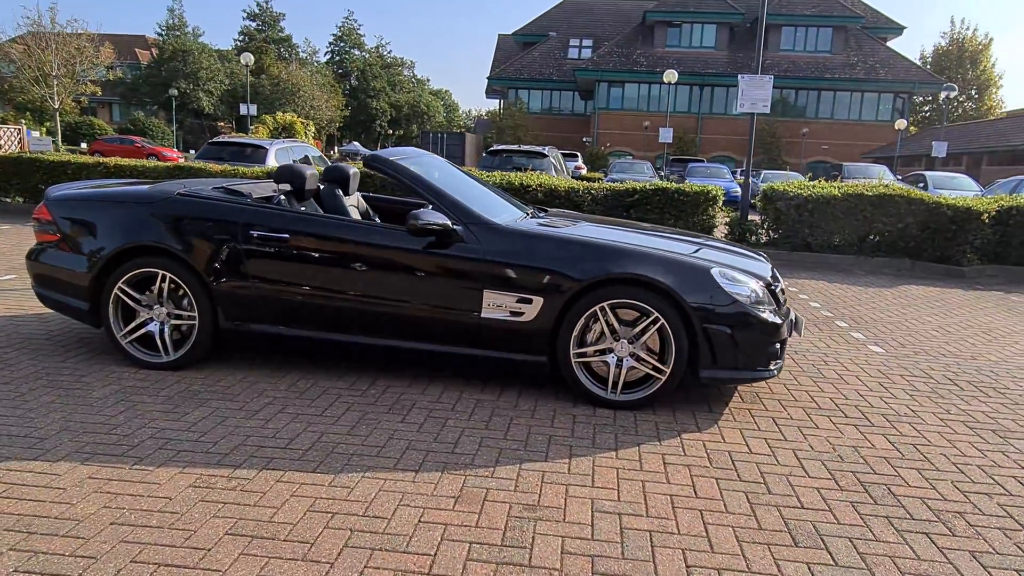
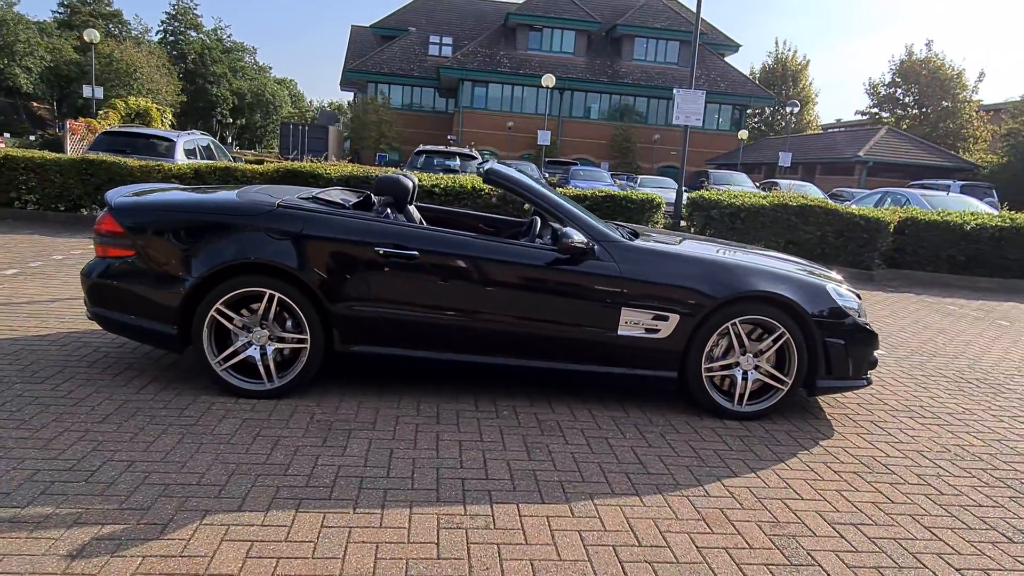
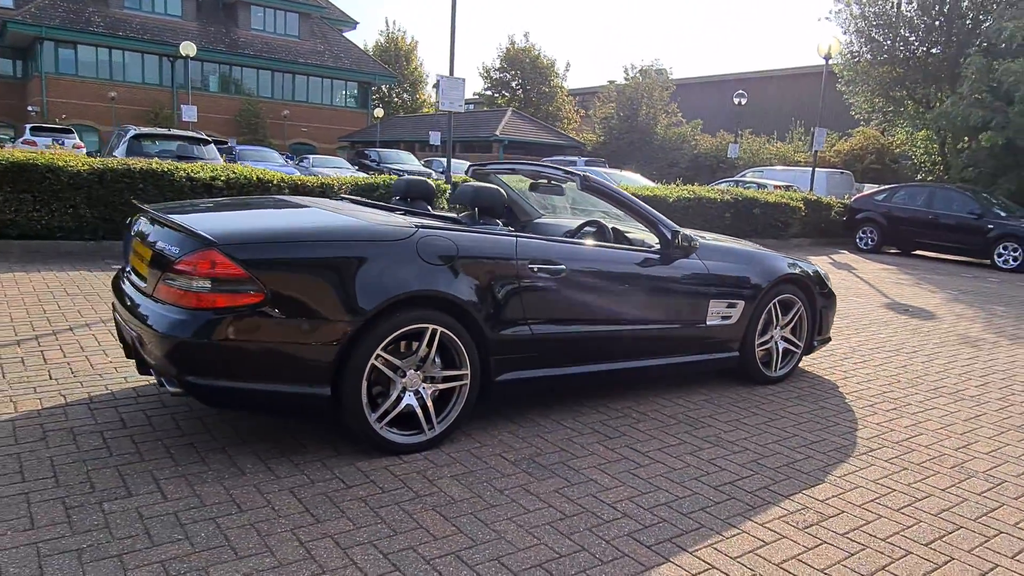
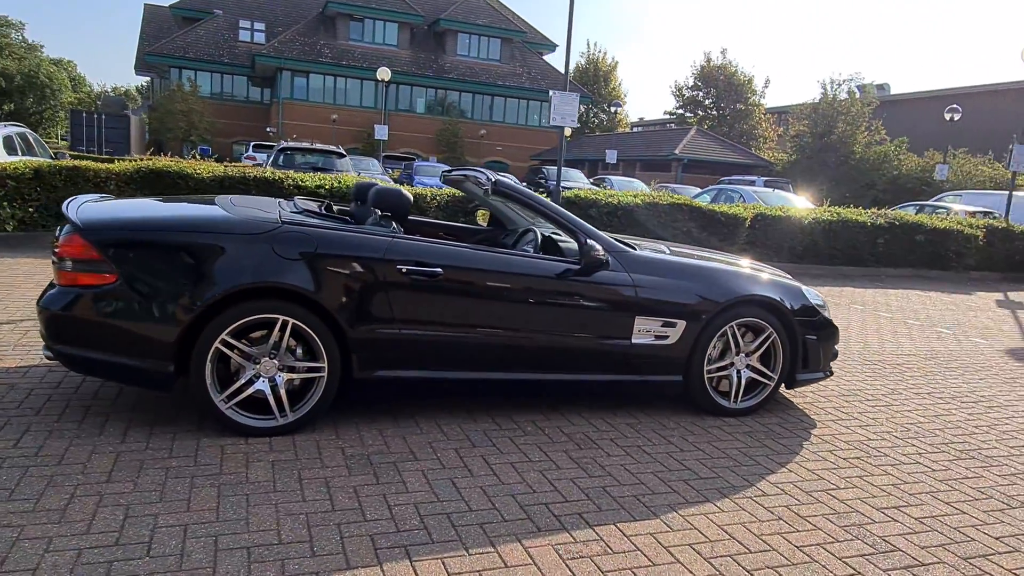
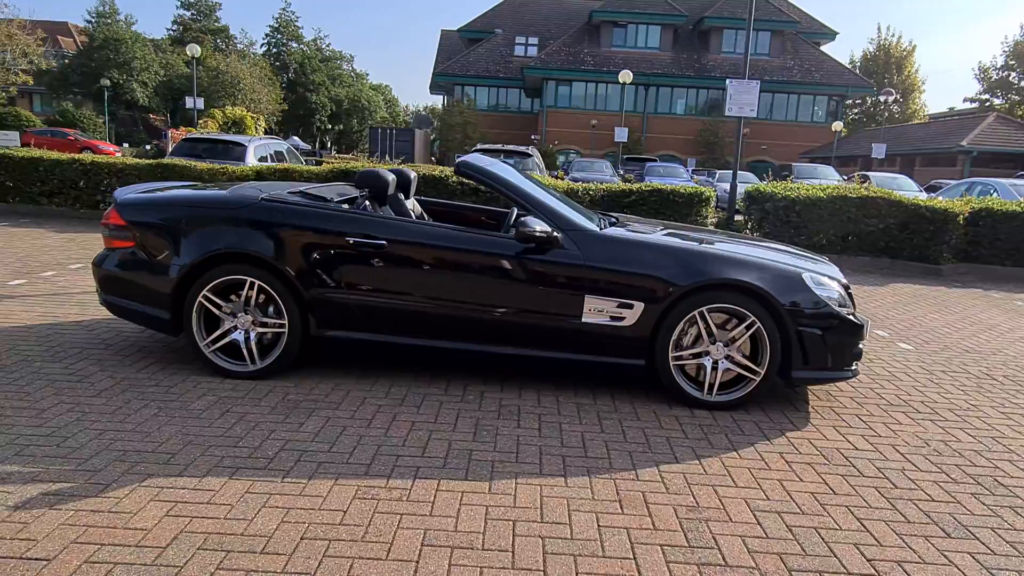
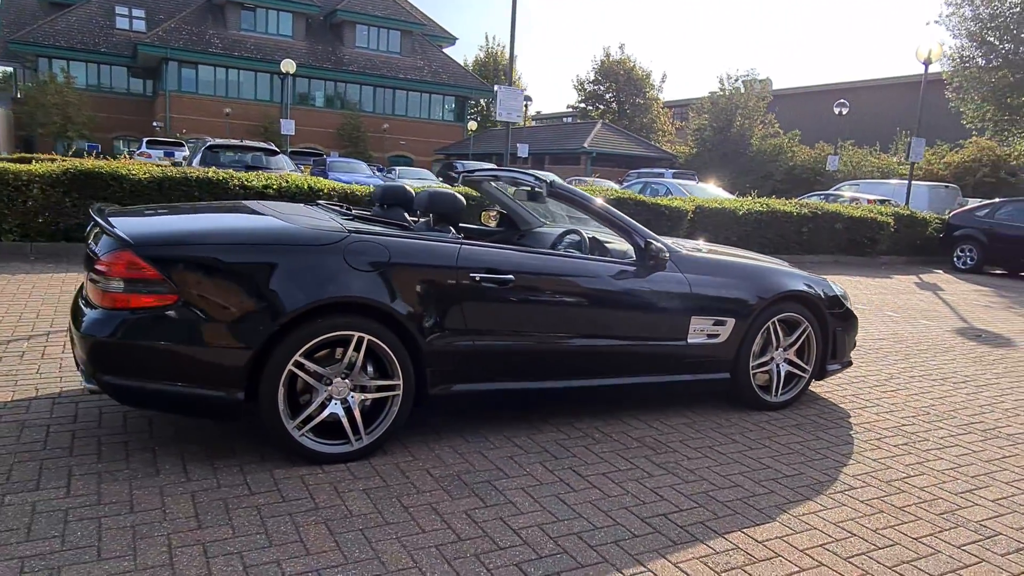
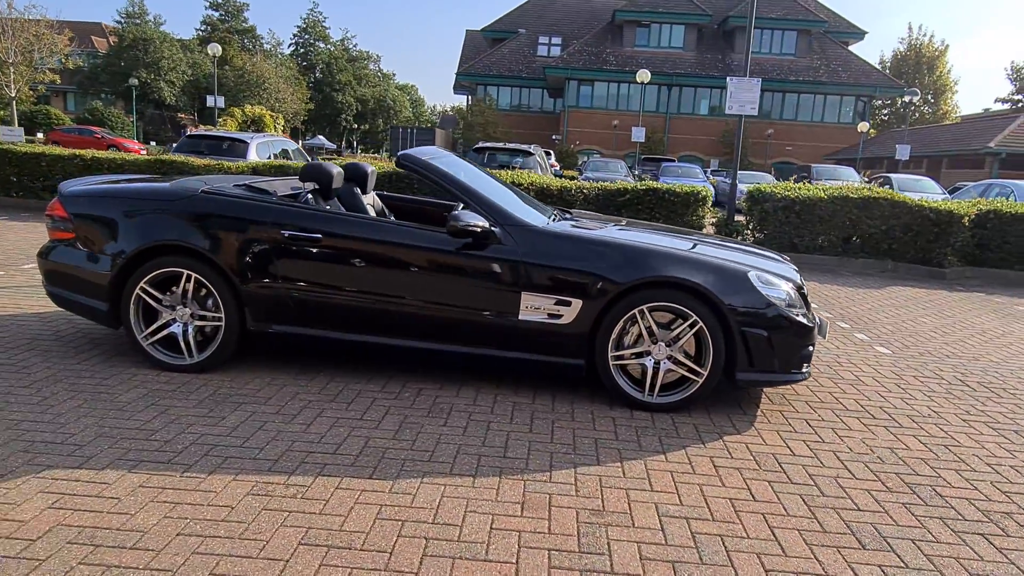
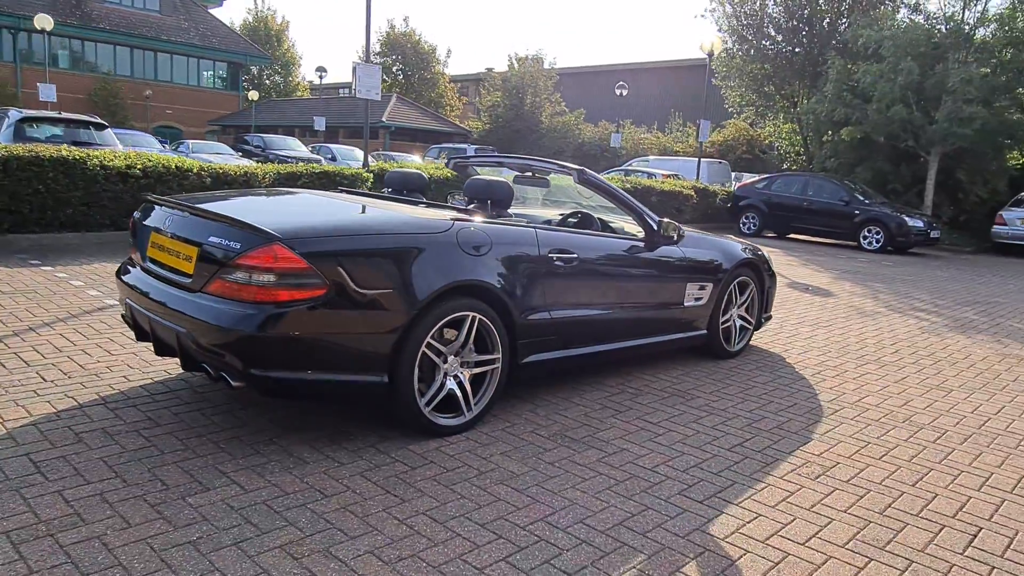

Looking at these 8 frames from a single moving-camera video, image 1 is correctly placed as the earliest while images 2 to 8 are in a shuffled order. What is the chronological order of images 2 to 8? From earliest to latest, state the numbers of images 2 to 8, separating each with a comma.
7, 5, 2, 4, 6, 3, 8
